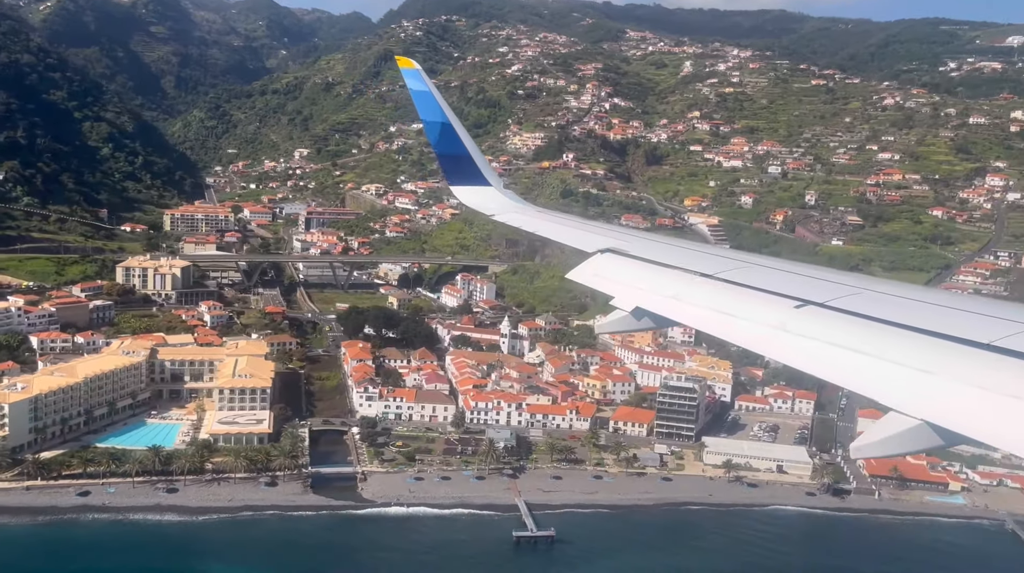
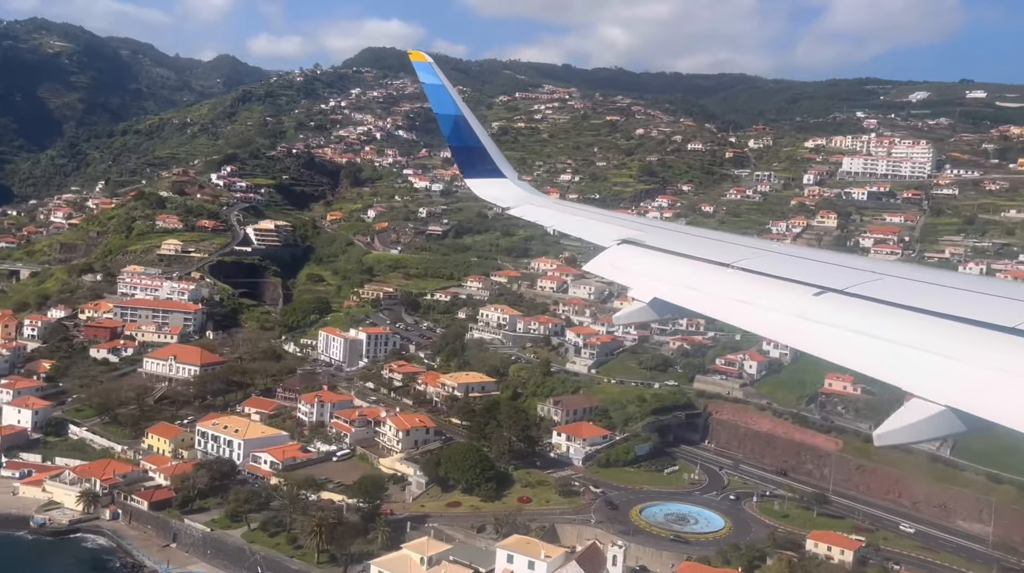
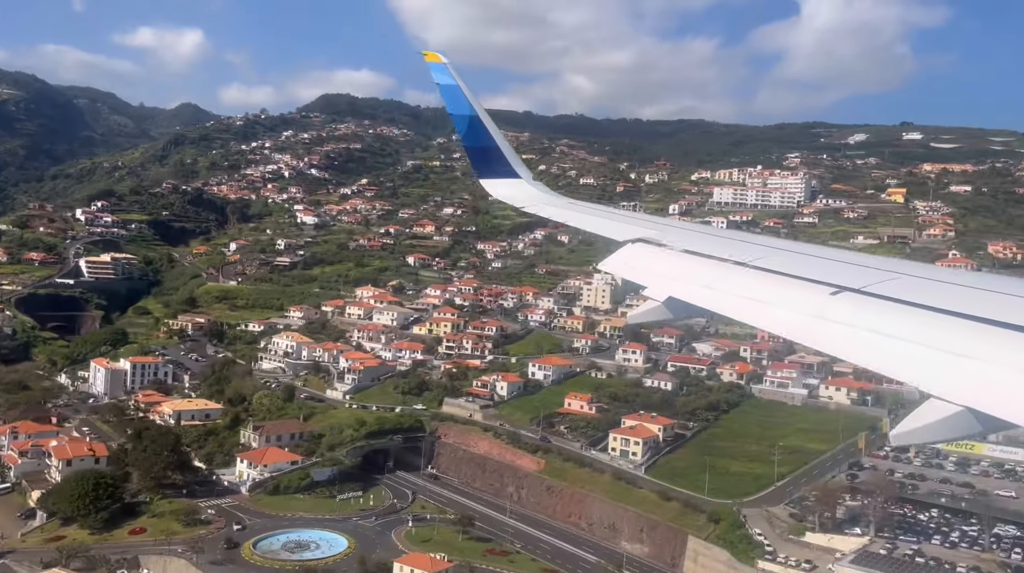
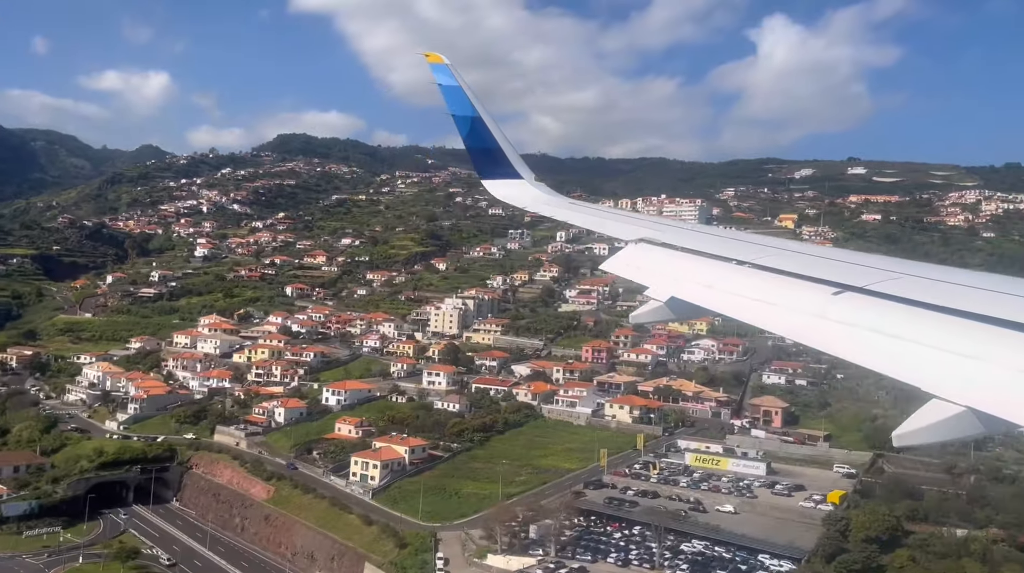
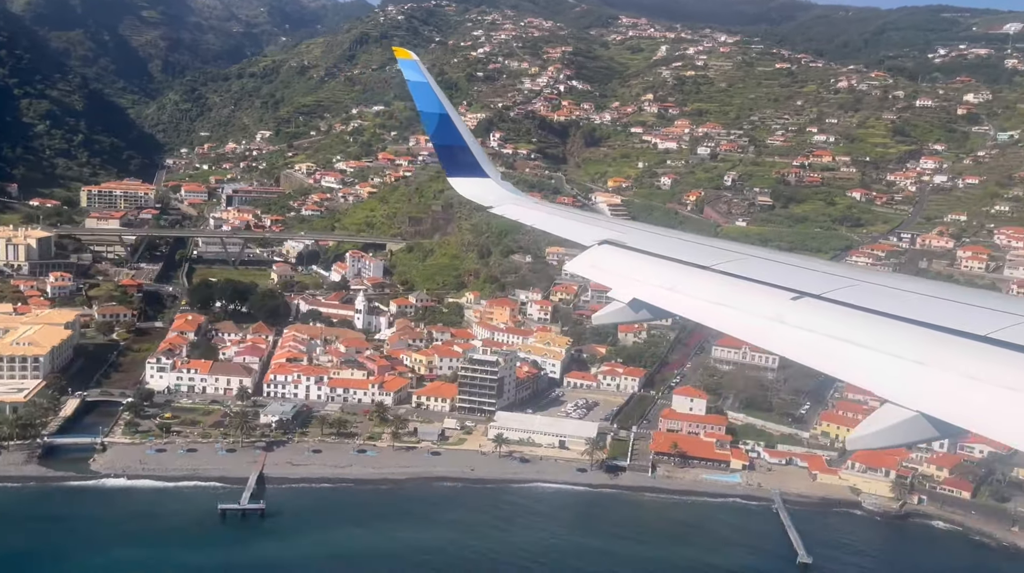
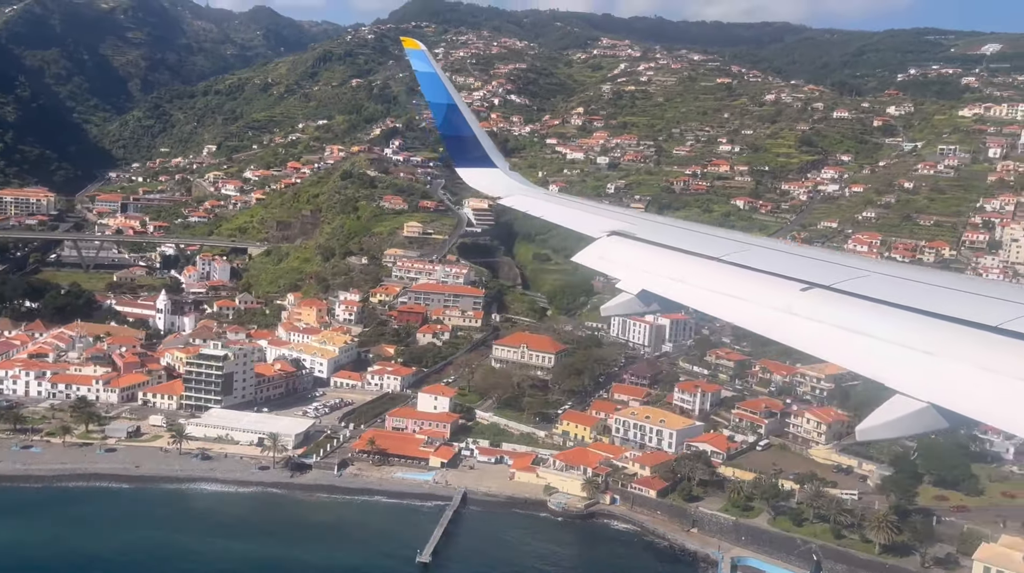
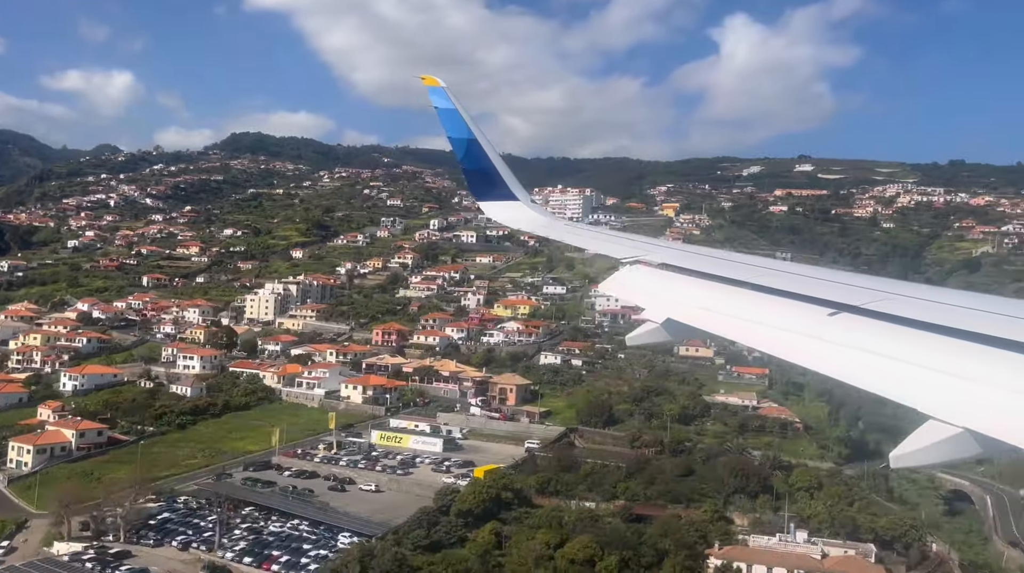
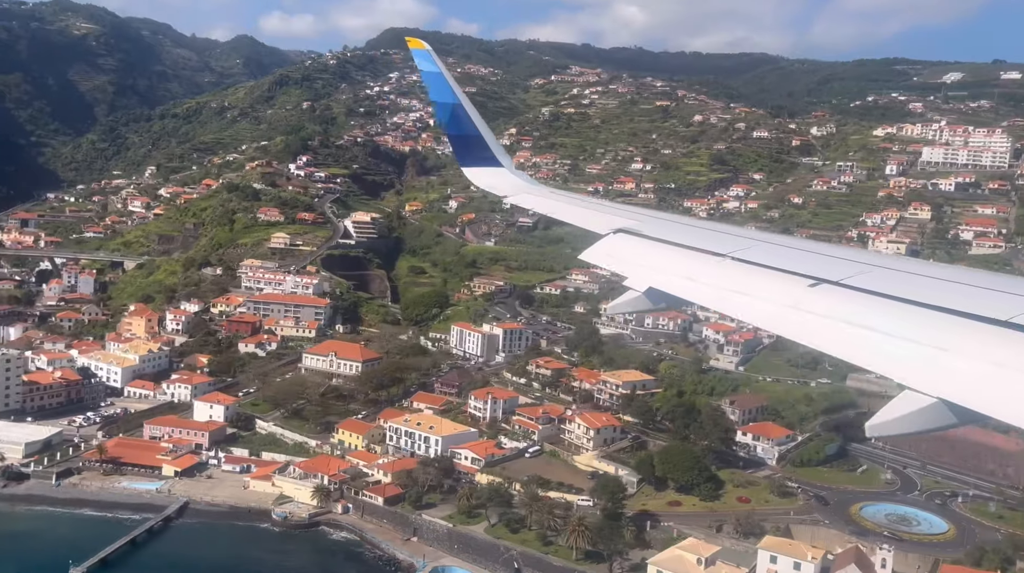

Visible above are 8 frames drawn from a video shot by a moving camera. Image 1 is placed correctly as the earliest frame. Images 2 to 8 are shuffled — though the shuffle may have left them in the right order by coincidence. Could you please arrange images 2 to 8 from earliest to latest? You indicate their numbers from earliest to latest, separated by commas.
5, 6, 8, 2, 3, 4, 7
